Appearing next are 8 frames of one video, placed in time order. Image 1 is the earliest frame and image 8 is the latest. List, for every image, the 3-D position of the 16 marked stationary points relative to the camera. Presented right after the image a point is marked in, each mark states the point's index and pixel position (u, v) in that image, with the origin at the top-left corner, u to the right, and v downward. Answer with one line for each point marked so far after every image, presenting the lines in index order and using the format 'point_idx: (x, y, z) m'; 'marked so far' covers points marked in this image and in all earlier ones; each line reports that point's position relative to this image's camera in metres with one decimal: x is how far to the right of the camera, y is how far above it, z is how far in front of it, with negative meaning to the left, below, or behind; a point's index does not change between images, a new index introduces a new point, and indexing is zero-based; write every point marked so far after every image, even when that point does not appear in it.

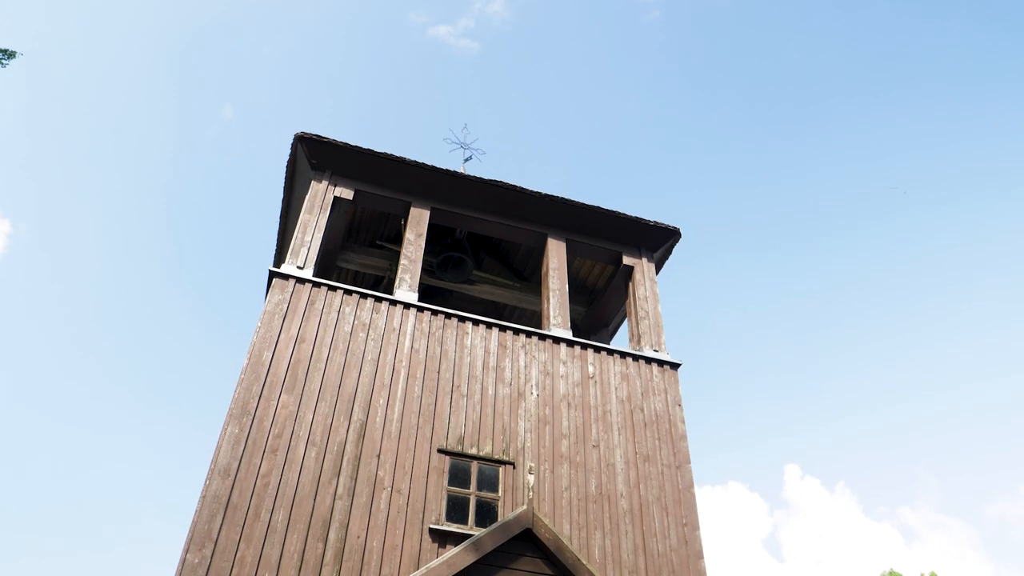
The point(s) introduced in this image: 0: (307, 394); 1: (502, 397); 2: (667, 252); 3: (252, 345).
0: (-2.7, -1.4, +9.4) m
1: (-0.1, -1.6, +10.3) m
2: (+2.9, +0.7, +13.5) m
3: (-3.5, -0.8, +9.5) m
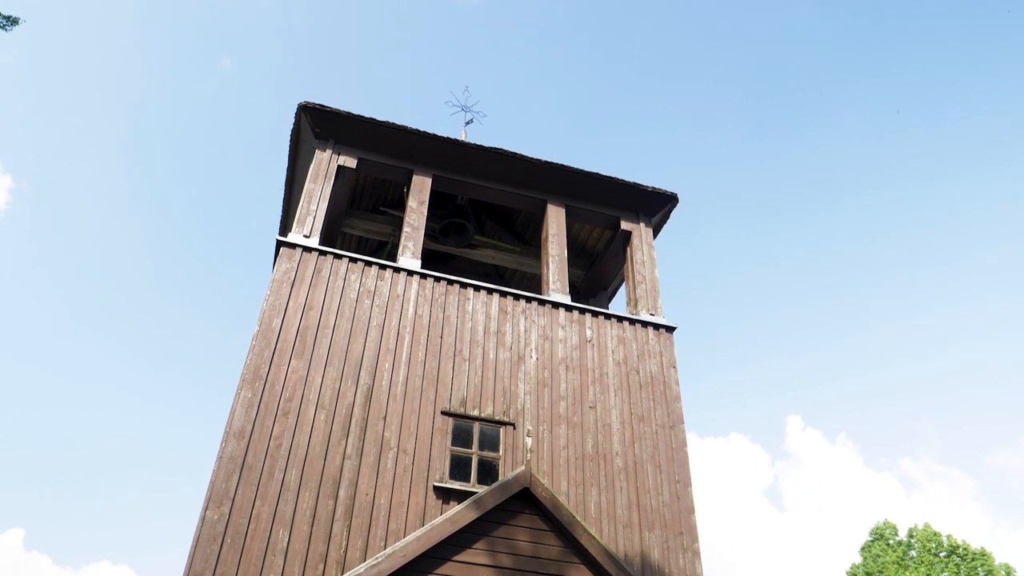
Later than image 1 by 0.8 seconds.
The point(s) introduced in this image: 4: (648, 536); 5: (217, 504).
0: (-2.7, -1.0, +9.8) m
1: (-0.1, -1.1, +10.7) m
2: (+2.9, +1.4, +13.7) m
3: (-3.5, -0.4, +9.9) m
4: (+1.8, -3.3, +9.6) m
5: (-3.4, -2.5, +8.1) m
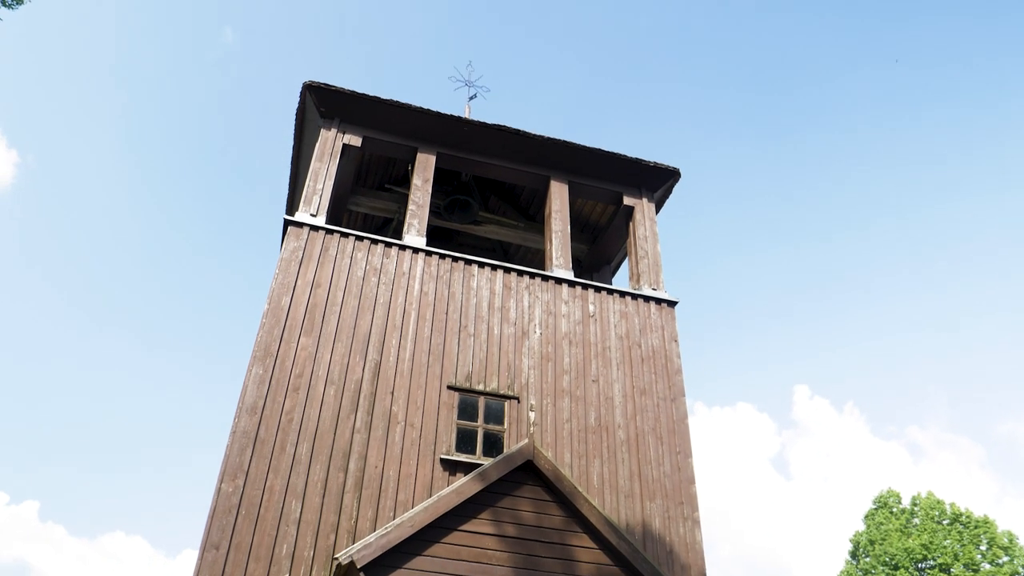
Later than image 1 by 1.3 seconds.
0: (-2.6, -0.7, +10.0) m
1: (-0.1, -0.7, +11.0) m
2: (+3.0, +1.9, +13.8) m
3: (-3.4, -0.1, +10.1) m
4: (+1.9, -3.0, +9.9) m
5: (-3.3, -2.3, +8.4) m
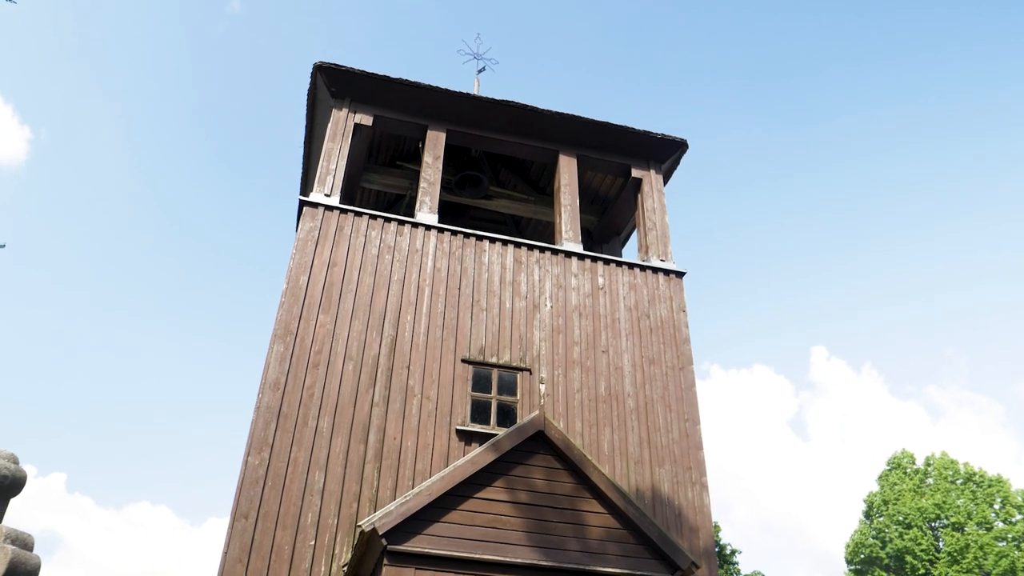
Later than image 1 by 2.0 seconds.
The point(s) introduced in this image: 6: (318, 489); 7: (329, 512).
0: (-2.5, -0.4, +10.4) m
1: (+0.1, -0.3, +11.3) m
2: (+3.2, +2.4, +13.9) m
3: (-3.3, +0.2, +10.5) m
4: (+2.1, -2.6, +10.2) m
5: (-3.2, -2.0, +8.9) m
6: (-2.4, -2.5, +8.8) m
7: (-2.2, -2.7, +8.7) m
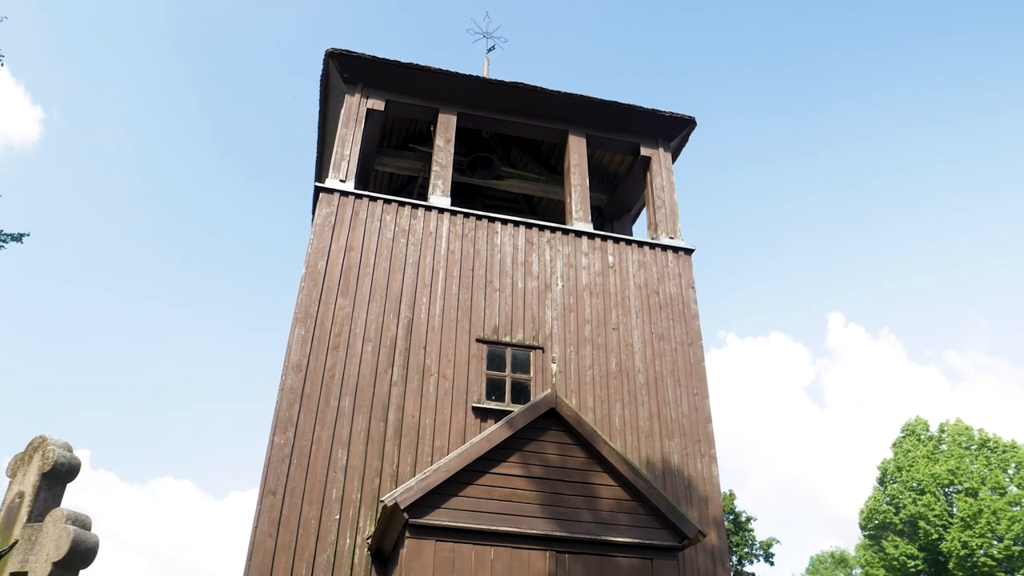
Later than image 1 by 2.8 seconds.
0: (-2.3, -0.1, +10.7) m
1: (+0.3, 0.0, +11.6) m
2: (+3.4, +2.9, +14.0) m
3: (-3.1, +0.5, +10.8) m
4: (+2.3, -2.3, +10.6) m
5: (-3.0, -1.9, +9.3) m
6: (-2.2, -2.3, +9.2) m
7: (-2.0, -2.6, +9.1) m
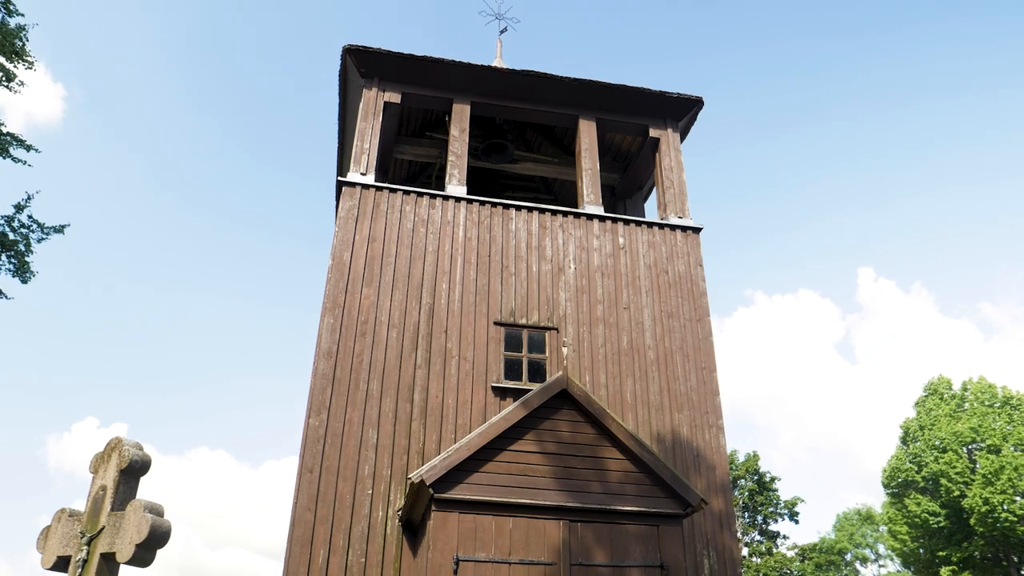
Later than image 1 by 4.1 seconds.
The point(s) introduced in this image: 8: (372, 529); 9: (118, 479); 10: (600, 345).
0: (-2.1, 0.0, +11.4) m
1: (+0.6, +0.3, +12.1) m
2: (+3.6, +3.4, +14.4) m
3: (-2.9, +0.6, +11.5) m
4: (+2.6, -2.0, +11.2) m
5: (-2.7, -1.8, +10.1) m
6: (-2.0, -2.2, +10.0) m
7: (-1.8, -2.5, +9.9) m
8: (-1.9, -3.2, +9.5) m
9: (-2.9, -1.4, +5.2) m
10: (+1.4, -0.9, +11.5) m
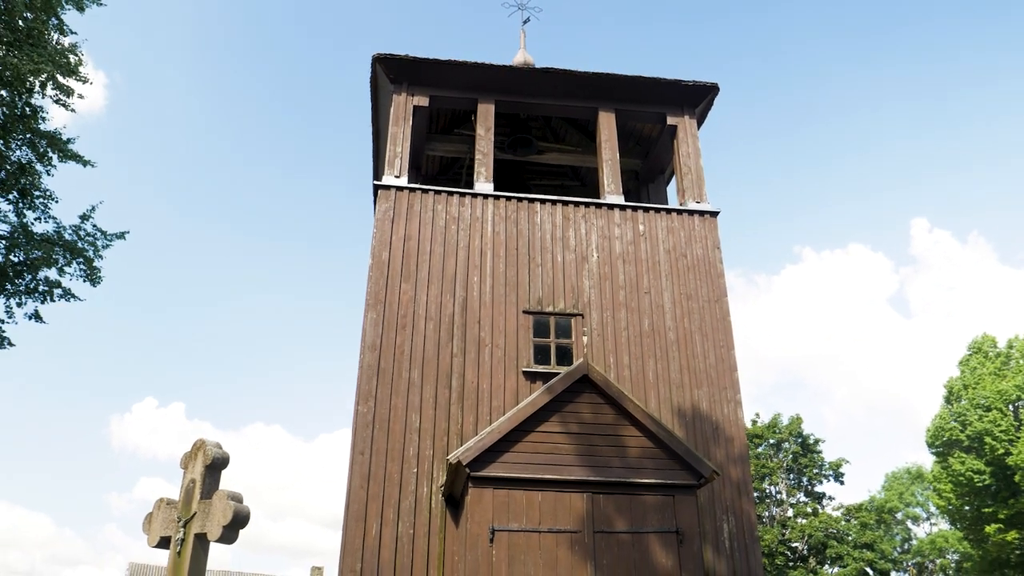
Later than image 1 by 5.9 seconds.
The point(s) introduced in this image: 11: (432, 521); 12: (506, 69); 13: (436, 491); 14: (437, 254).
0: (-1.6, +0.1, +12.4) m
1: (+1.1, +0.5, +13.0) m
2: (+4.1, +3.8, +14.9) m
3: (-2.4, +0.7, +12.5) m
4: (+3.1, -1.8, +12.0) m
5: (-2.3, -1.8, +11.2) m
6: (-1.5, -2.2, +11.1) m
7: (-1.3, -2.4, +11.0) m
8: (-1.4, -3.2, +10.6) m
9: (-2.7, -1.6, +6.3) m
10: (+1.9, -0.7, +12.4) m
11: (-1.2, -3.4, +10.5) m
12: (-0.1, +4.3, +14.0) m
13: (-1.1, -3.0, +10.7) m
14: (-1.3, +0.6, +12.7) m
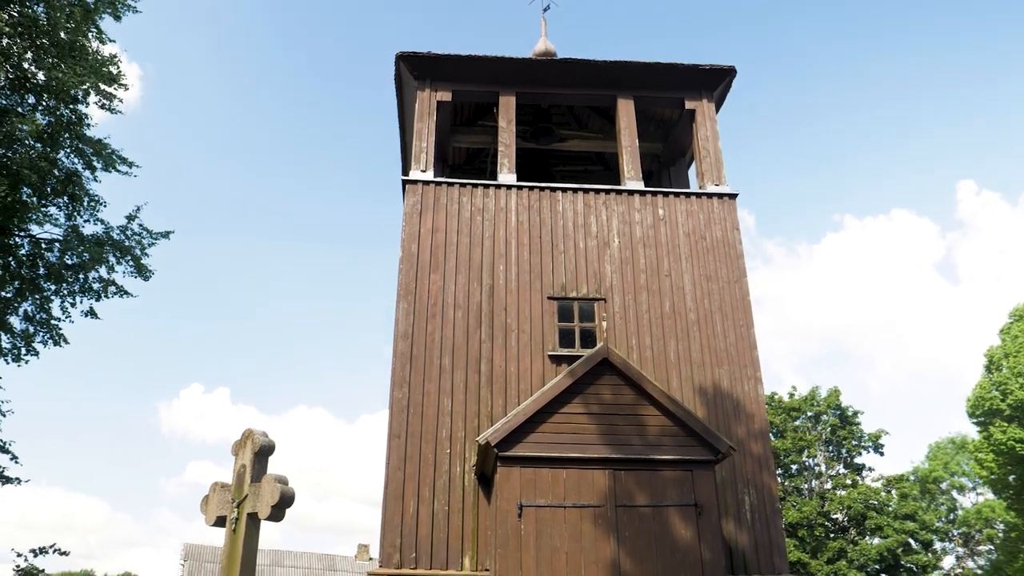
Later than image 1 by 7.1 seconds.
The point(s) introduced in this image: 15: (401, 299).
0: (-1.2, +0.3, +12.9) m
1: (+1.5, +0.8, +13.4) m
2: (+4.5, +4.2, +15.0) m
3: (-2.0, +0.8, +13.1) m
4: (+3.6, -1.5, +12.4) m
5: (-1.8, -1.6, +11.8) m
6: (-1.1, -2.0, +11.7) m
7: (-0.9, -2.3, +11.6) m
8: (-0.9, -3.1, +11.2) m
9: (-2.5, -1.7, +7.0) m
10: (+2.4, -0.4, +12.8) m
11: (-0.7, -3.3, +11.2) m
12: (+0.3, +4.6, +14.4) m
13: (-0.7, -2.9, +11.4) m
14: (-0.9, +0.8, +13.2) m
15: (-2.0, -0.2, +12.6) m
